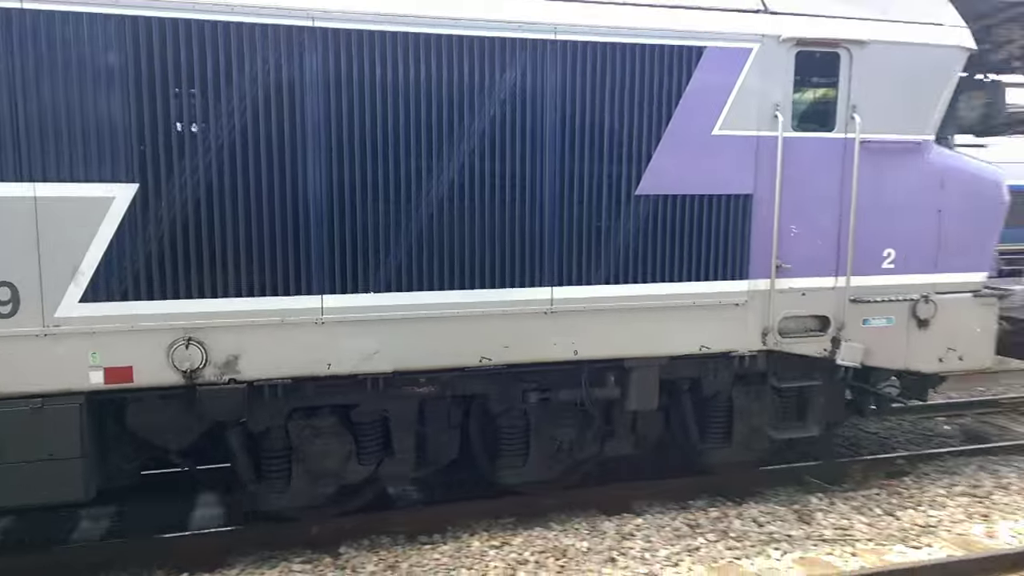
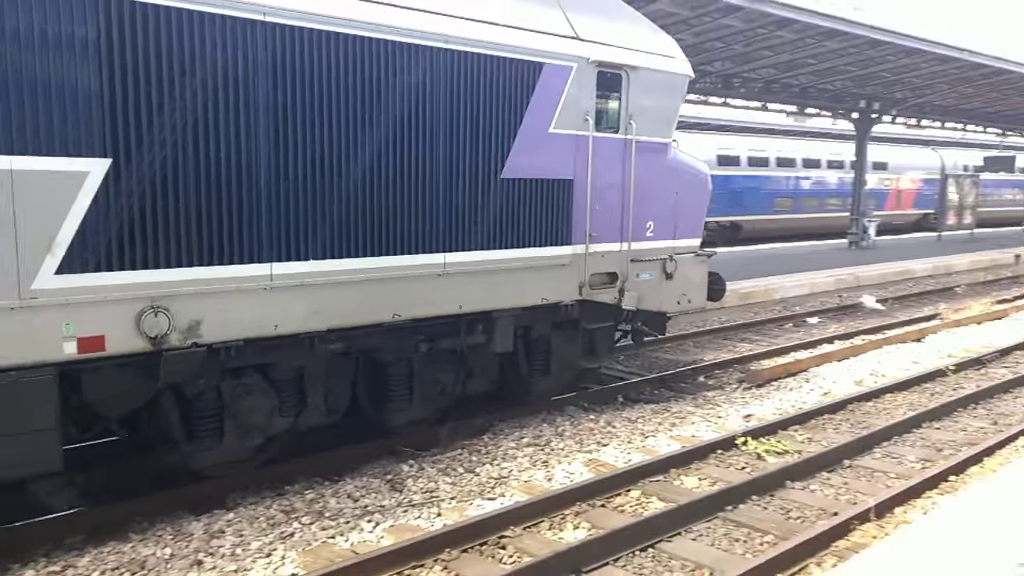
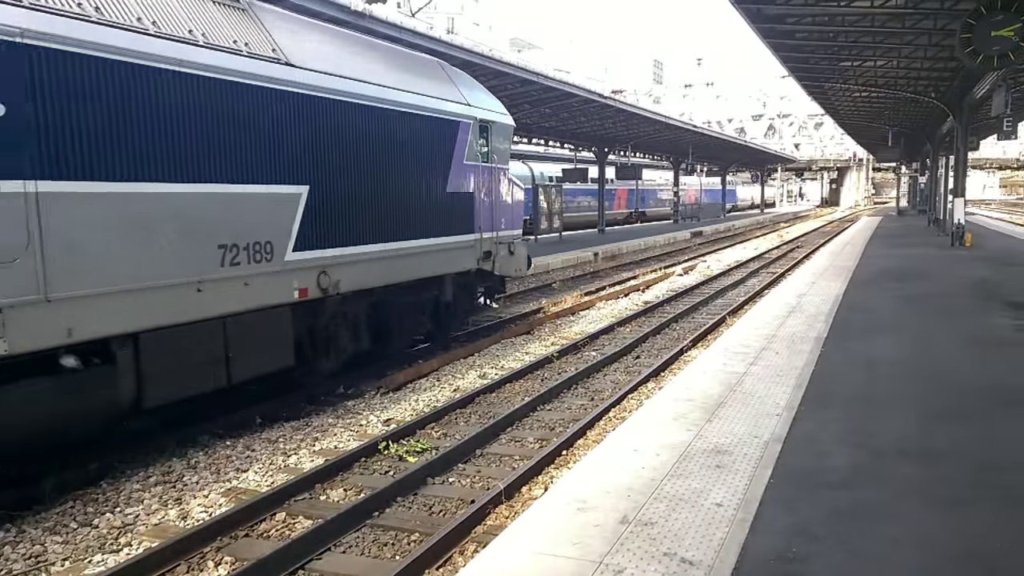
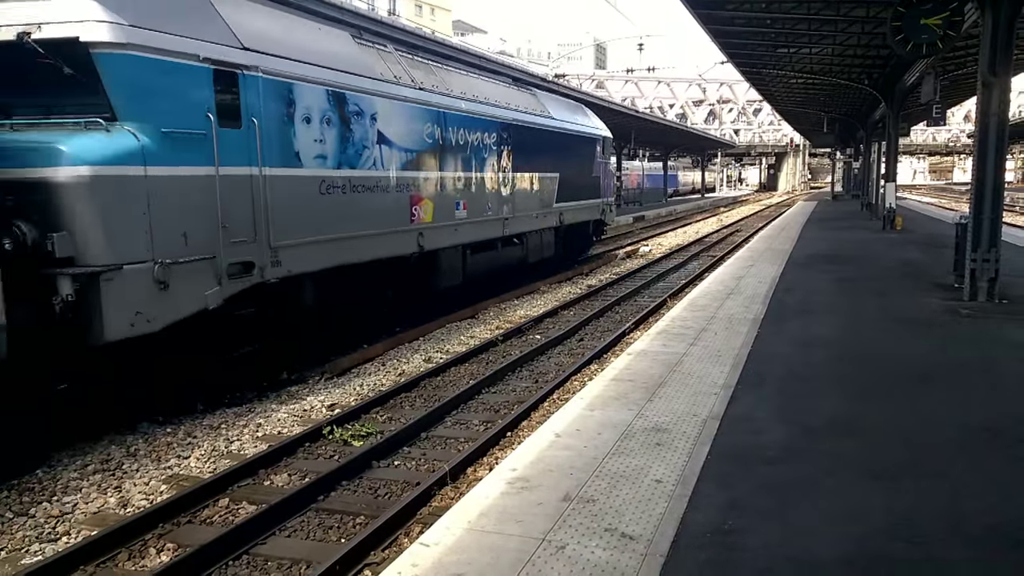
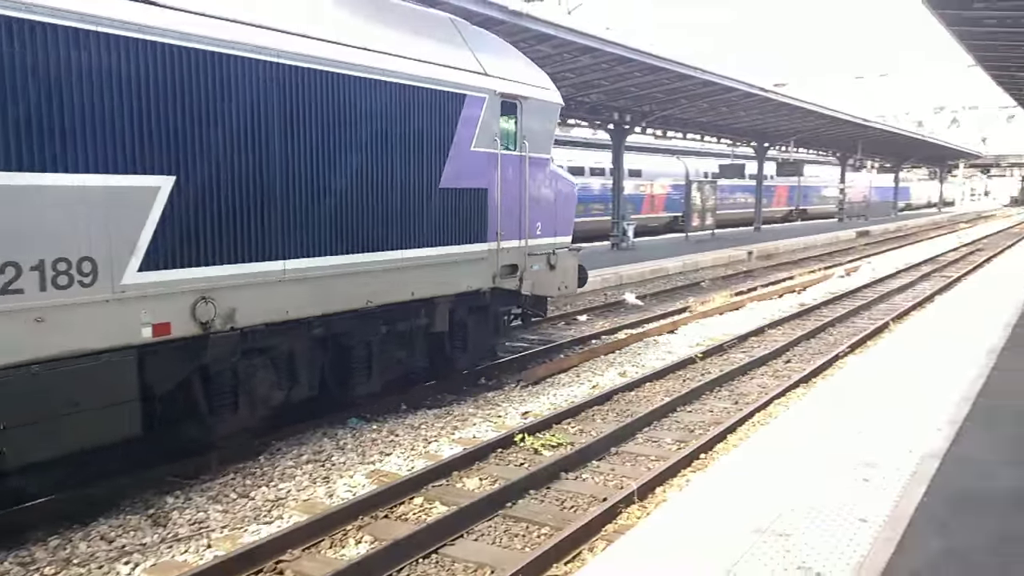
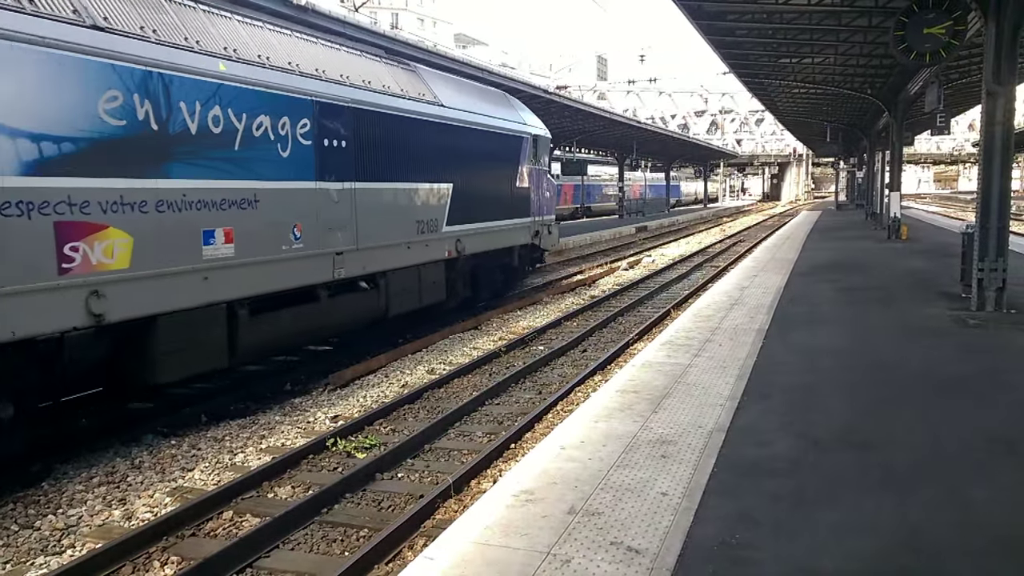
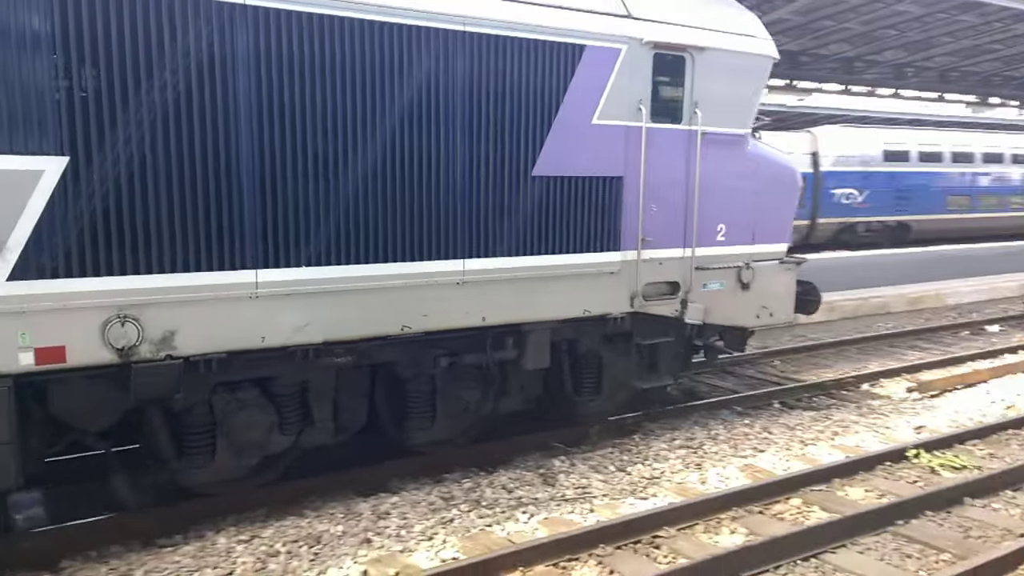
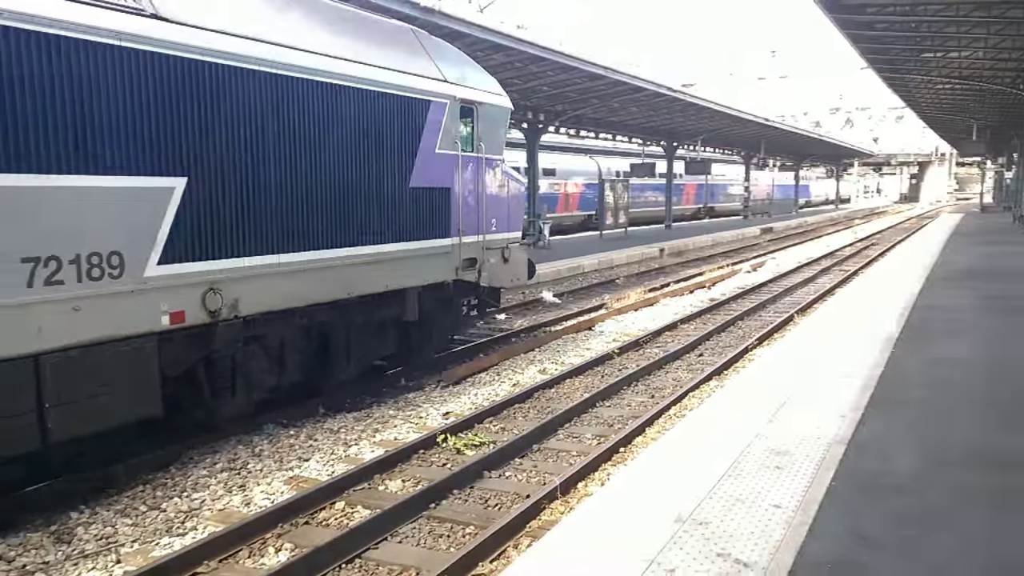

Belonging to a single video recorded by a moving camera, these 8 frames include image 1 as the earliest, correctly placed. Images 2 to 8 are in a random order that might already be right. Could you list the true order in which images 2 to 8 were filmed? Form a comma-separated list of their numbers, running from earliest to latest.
7, 2, 5, 8, 3, 6, 4
